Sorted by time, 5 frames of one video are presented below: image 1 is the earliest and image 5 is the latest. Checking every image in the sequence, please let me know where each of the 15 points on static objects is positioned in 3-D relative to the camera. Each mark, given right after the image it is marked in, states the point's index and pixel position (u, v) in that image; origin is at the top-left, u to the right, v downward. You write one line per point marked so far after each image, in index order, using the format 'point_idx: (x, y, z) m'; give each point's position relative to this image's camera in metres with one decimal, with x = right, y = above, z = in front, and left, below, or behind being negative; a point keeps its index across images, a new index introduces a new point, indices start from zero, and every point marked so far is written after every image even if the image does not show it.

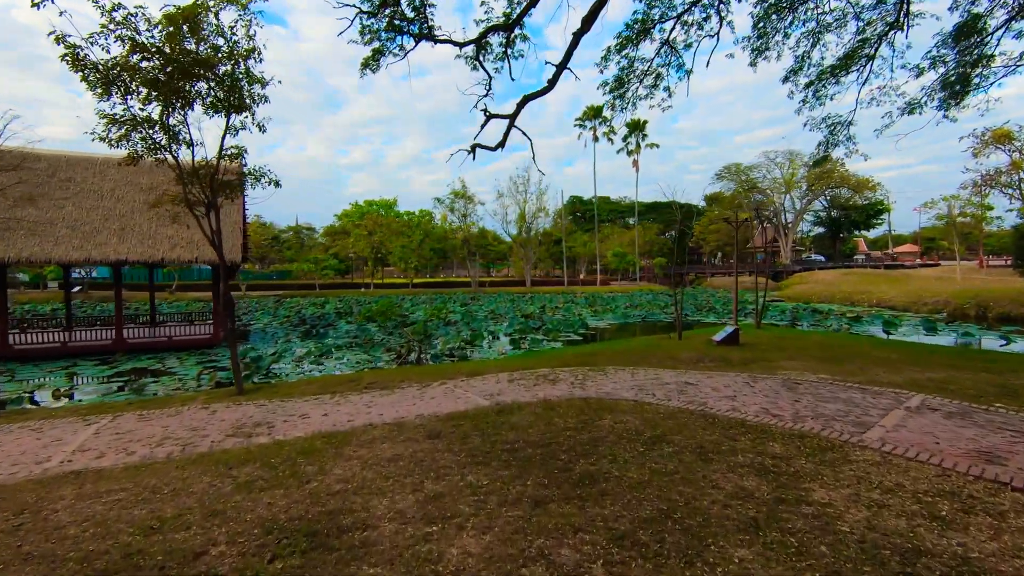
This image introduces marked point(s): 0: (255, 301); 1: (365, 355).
0: (-9.9, -0.6, +20.0) m
1: (-2.6, -1.2, +8.8) m
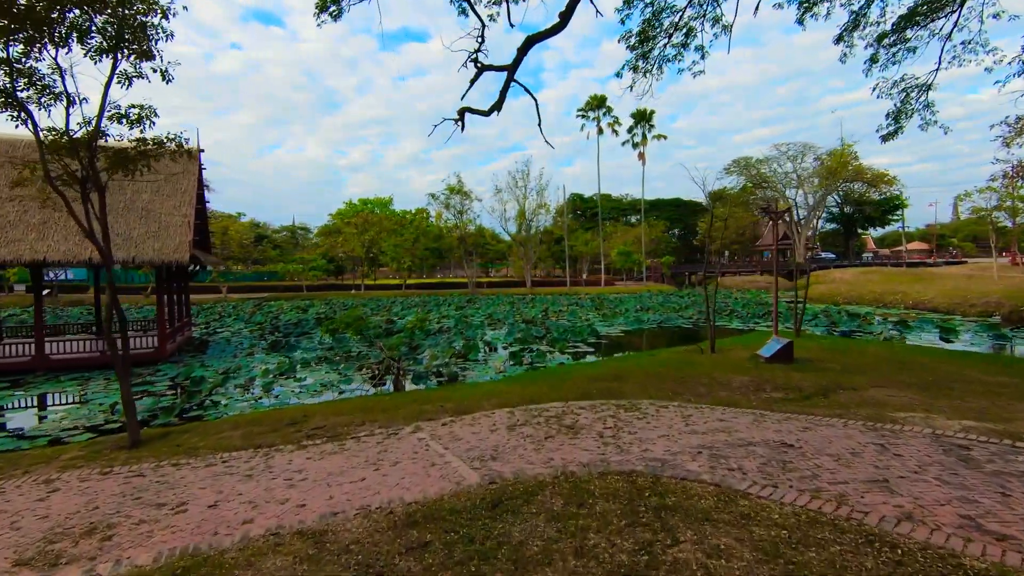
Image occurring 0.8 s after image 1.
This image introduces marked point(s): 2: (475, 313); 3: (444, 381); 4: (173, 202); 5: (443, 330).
0: (-10.0, -0.7, +18.4) m
1: (-2.6, -1.2, +7.3) m
2: (-1.0, -0.8, +15.3) m
3: (-0.9, -1.3, +7.1) m
4: (-5.8, +1.5, +8.7) m
5: (-1.6, -1.0, +11.5) m
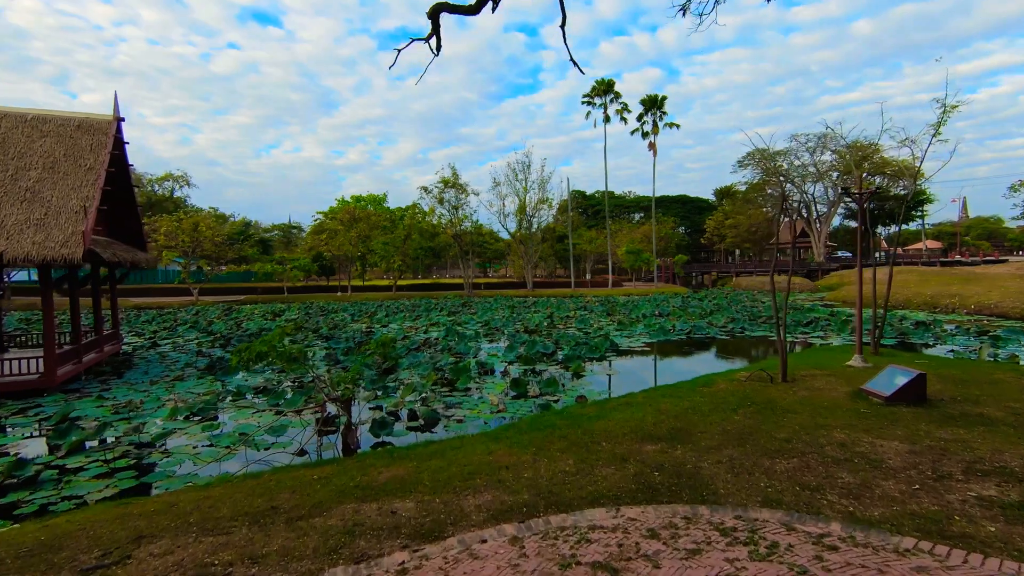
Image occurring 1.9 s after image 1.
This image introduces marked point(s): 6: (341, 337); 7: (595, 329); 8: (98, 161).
0: (-10.0, -0.8, +16.4) m
1: (-2.5, -1.3, +5.3) m
2: (-1.0, -0.9, +13.3) m
3: (-0.9, -1.4, +5.0) m
4: (-5.8, +1.4, +6.7) m
5: (-1.6, -1.1, +9.5) m
6: (-3.6, -1.1, +10.8) m
7: (+1.9, -0.9, +11.7) m
8: (-5.7, +1.7, +7.0) m
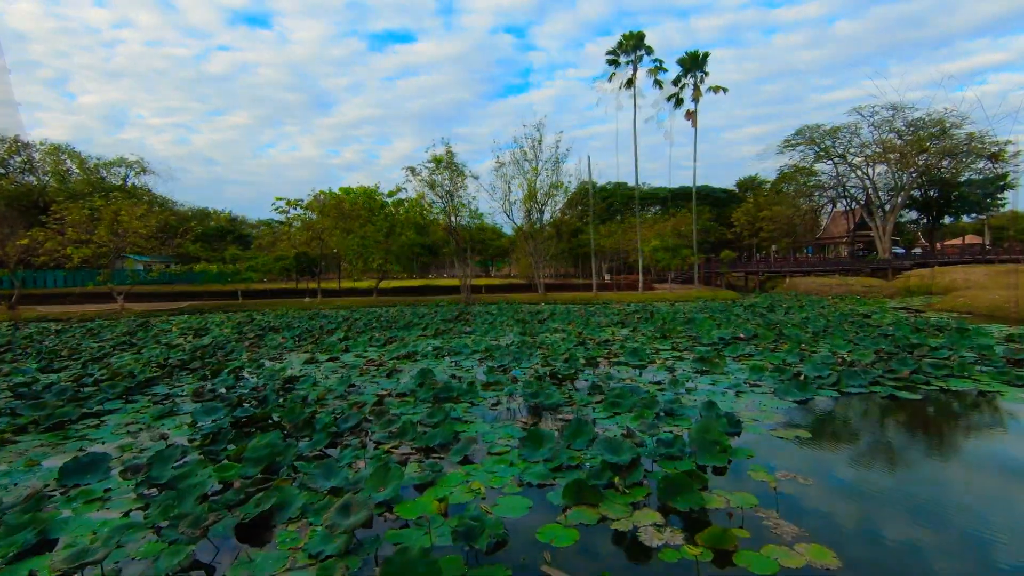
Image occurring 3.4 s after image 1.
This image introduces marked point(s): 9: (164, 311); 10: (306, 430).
0: (-9.7, -1.0, +12.0) m
1: (-2.4, -1.6, +0.9) m
2: (-0.8, -1.1, +8.9) m
3: (-0.7, -1.6, +0.6) m
4: (-5.6, +1.1, +2.3) m
5: (-1.4, -1.3, +5.1) m
6: (-3.4, -1.3, +6.4) m
7: (+2.1, -1.1, +7.3) m
8: (-5.5, +1.5, +2.6) m
9: (-11.2, -0.7, +16.3) m
10: (-1.9, -1.4, +4.8) m
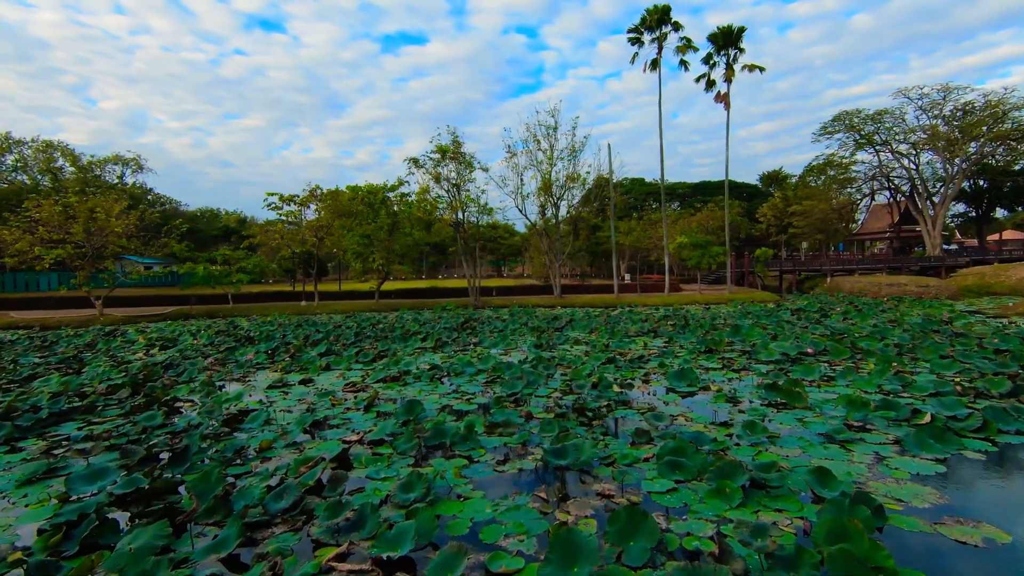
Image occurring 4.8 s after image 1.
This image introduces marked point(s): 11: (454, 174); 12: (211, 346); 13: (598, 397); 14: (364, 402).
0: (-9.5, -1.1, +10.6) m
1: (-2.4, -1.6, -0.7) m
2: (-0.6, -1.2, +7.2) m
3: (-0.7, -1.7, -1.0) m
4: (-5.6, +1.0, +0.7) m
5: (-1.3, -1.4, +3.4) m
6: (-3.3, -1.4, +4.9) m
7: (+2.3, -1.2, +5.6) m
8: (-5.5, +1.4, +1.1) m
9: (-10.8, -0.8, +15.0) m
10: (-1.9, -1.4, +3.2) m
11: (-2.2, +4.3, +19.4) m
12: (-5.8, -1.1, +9.7) m
13: (+1.0, -1.2, +5.6) m
14: (-1.7, -1.3, +5.7) m
